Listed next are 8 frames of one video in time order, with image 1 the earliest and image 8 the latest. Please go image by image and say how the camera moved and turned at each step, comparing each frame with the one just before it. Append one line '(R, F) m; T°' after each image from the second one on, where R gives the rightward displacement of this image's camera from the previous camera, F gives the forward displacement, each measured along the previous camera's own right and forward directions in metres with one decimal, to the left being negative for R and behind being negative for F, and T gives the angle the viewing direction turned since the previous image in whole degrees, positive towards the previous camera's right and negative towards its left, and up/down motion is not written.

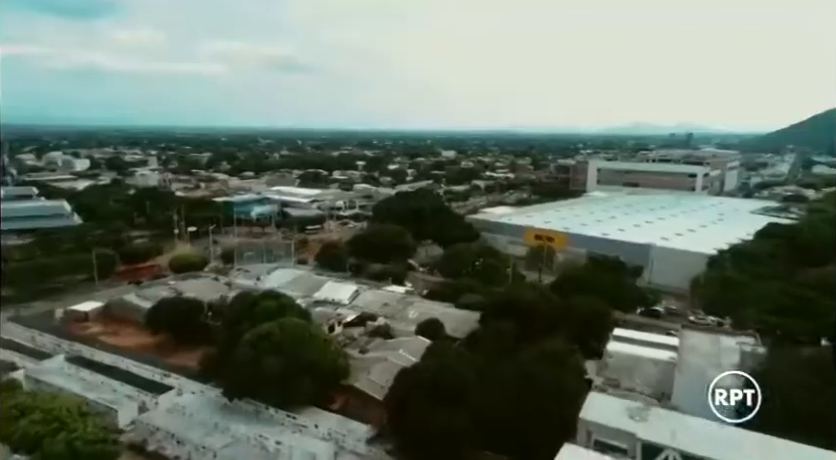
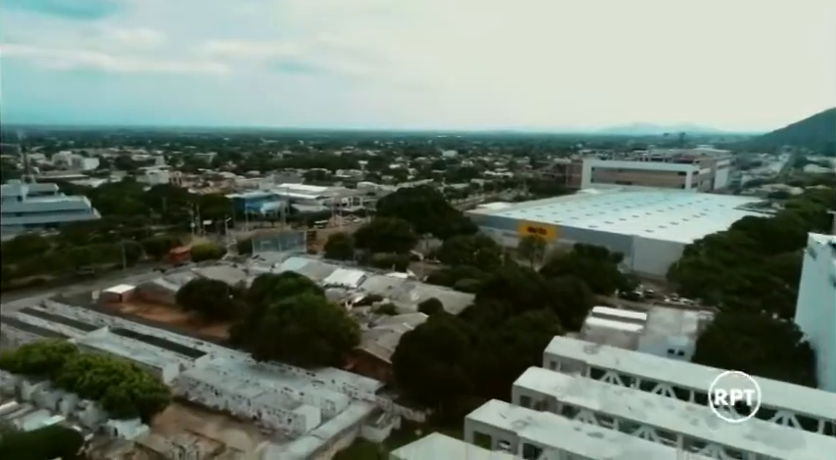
(0.0, -1.6) m; 0°
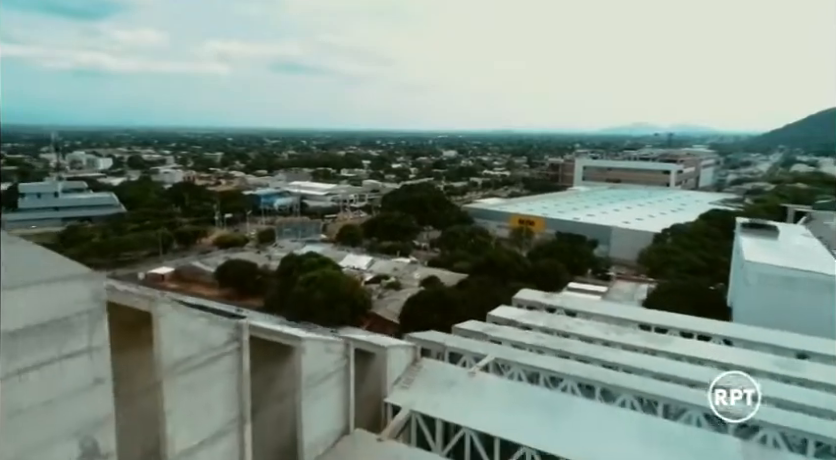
(0.0, -2.6) m; 0°
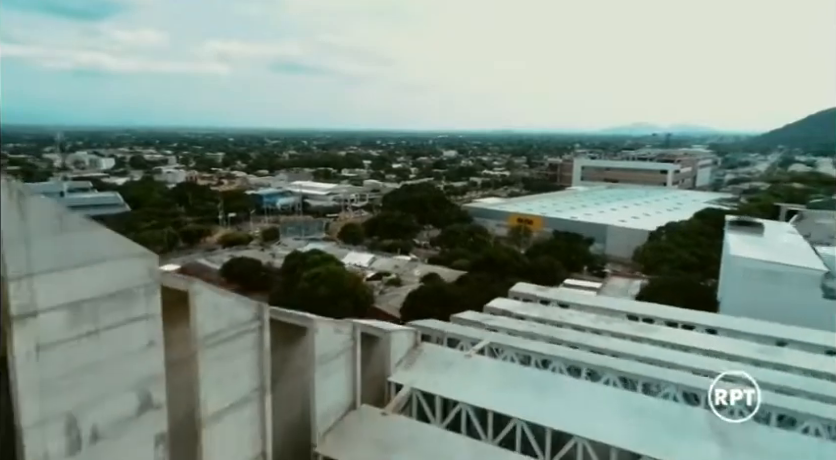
(0.0, -0.5) m; 0°
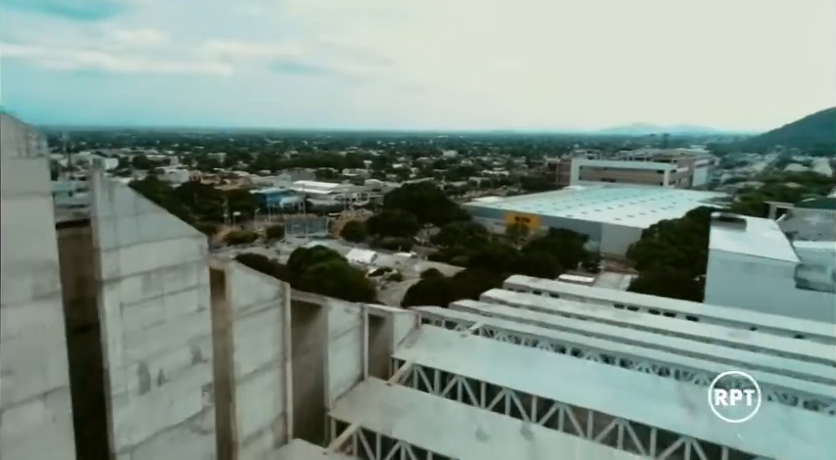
(0.0, -0.7) m; 0°
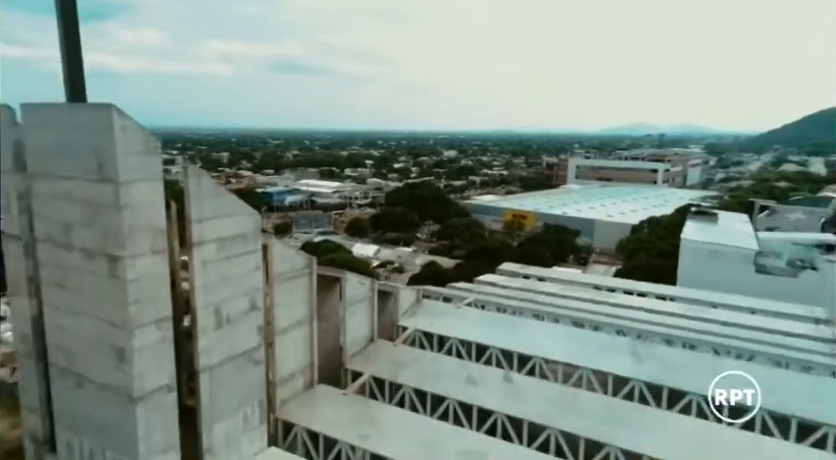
(0.0, -1.2) m; 0°
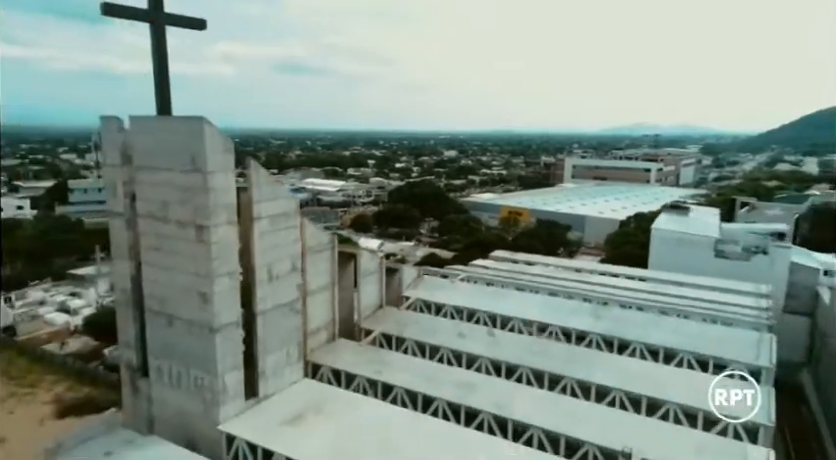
(0.0, -1.5) m; 0°
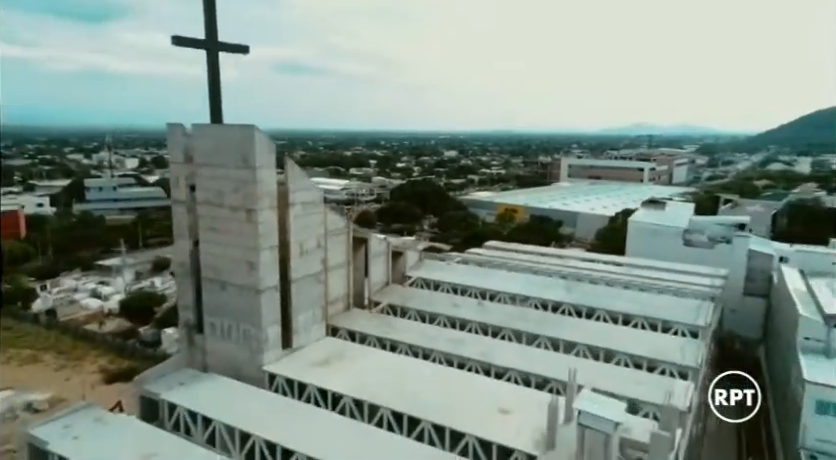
(0.0, -1.5) m; 0°
